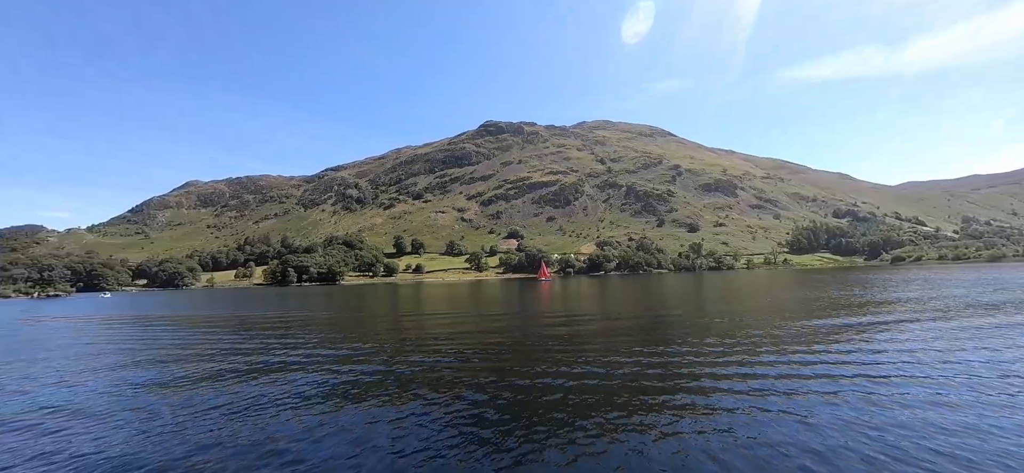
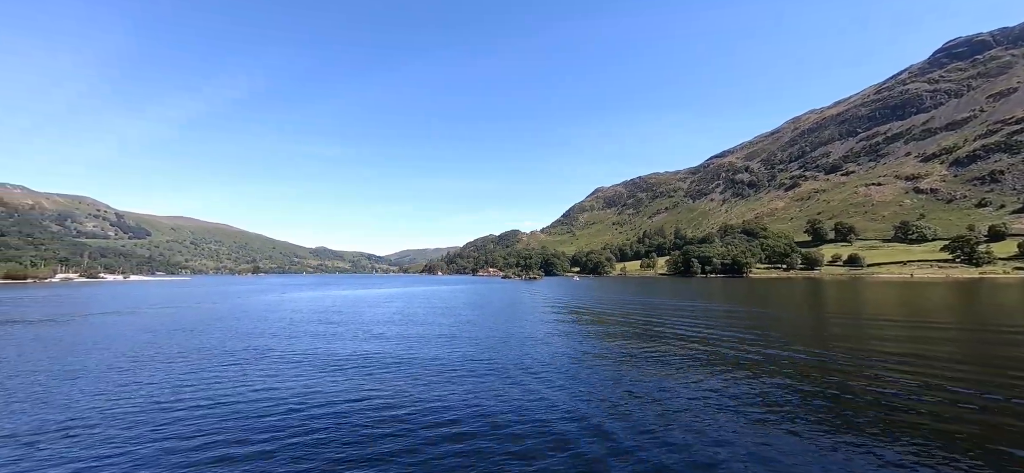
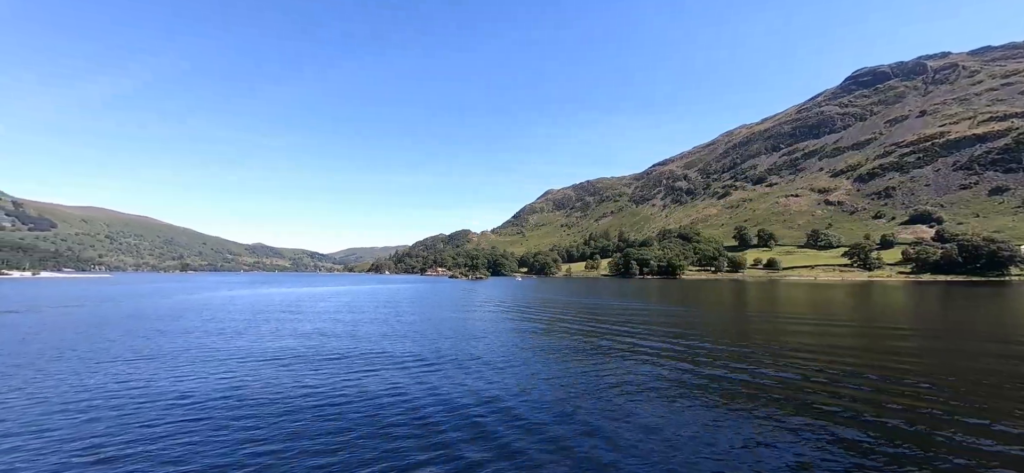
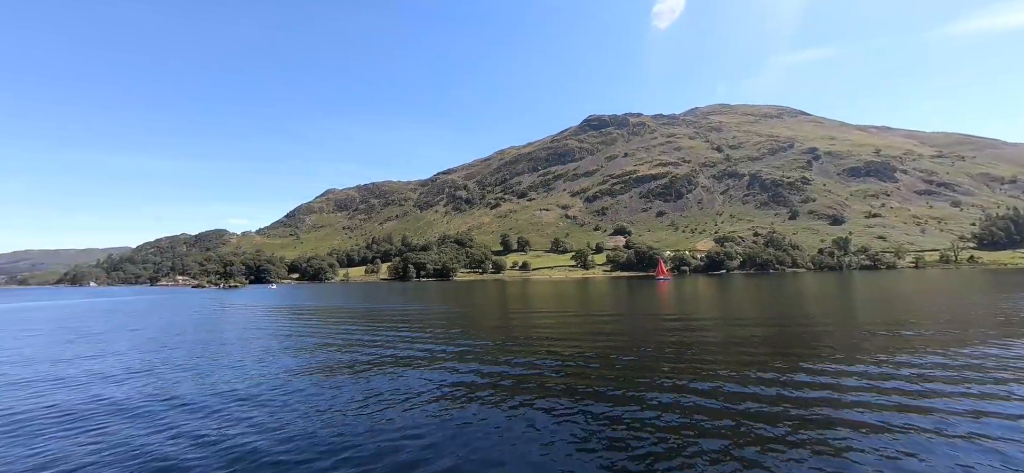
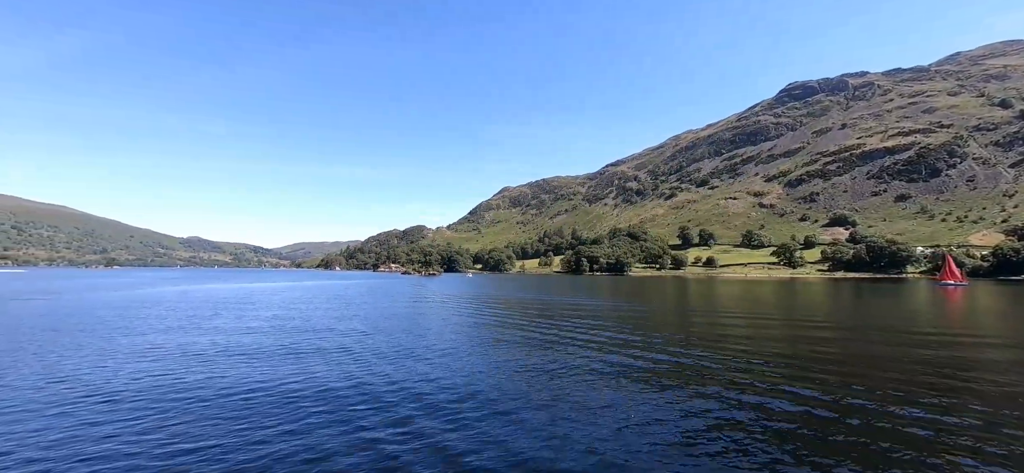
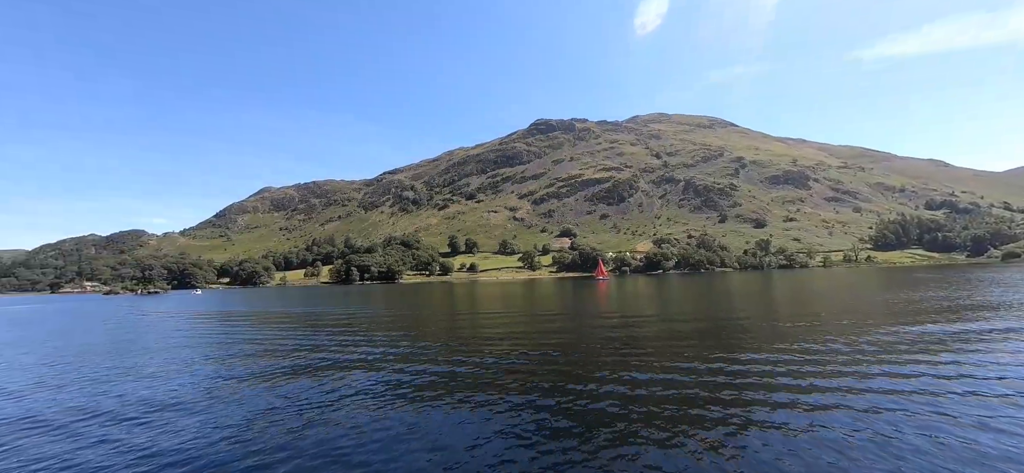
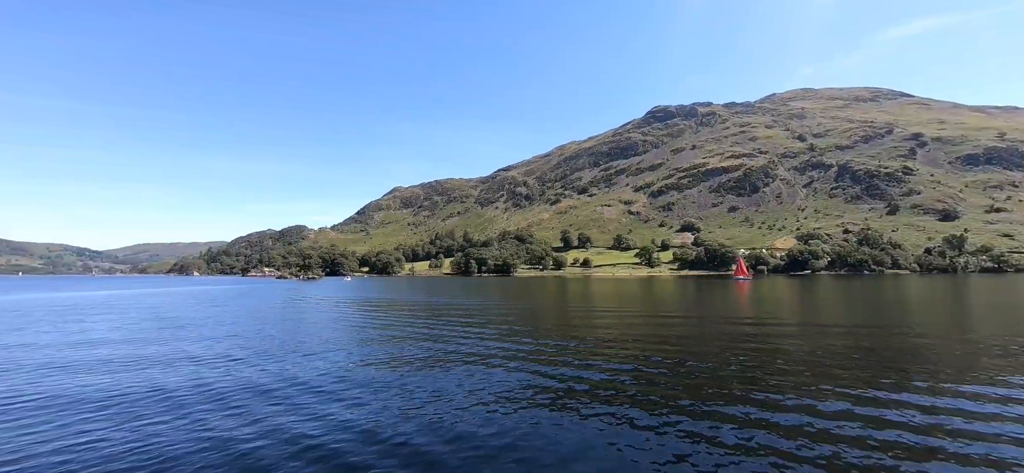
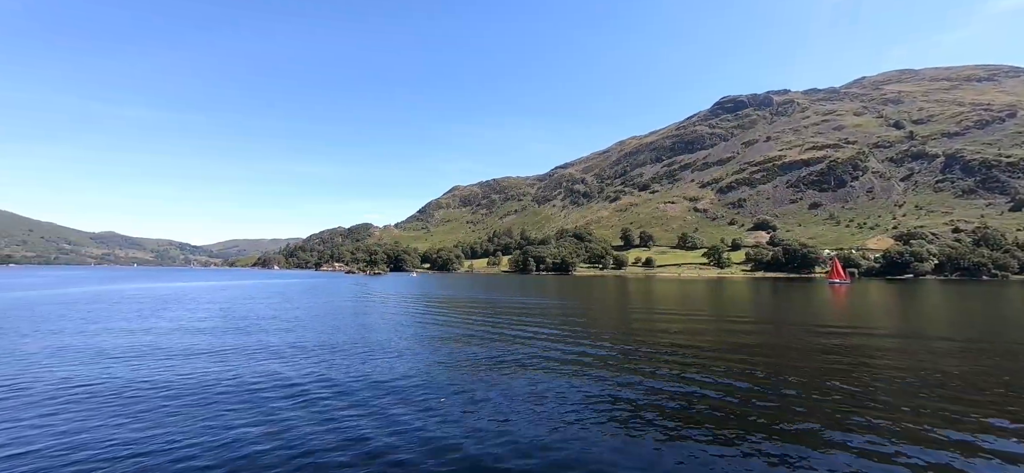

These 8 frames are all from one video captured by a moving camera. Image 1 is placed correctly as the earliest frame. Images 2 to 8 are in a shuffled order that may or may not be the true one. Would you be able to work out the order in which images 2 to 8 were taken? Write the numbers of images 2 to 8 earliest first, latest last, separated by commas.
6, 4, 7, 8, 5, 3, 2
